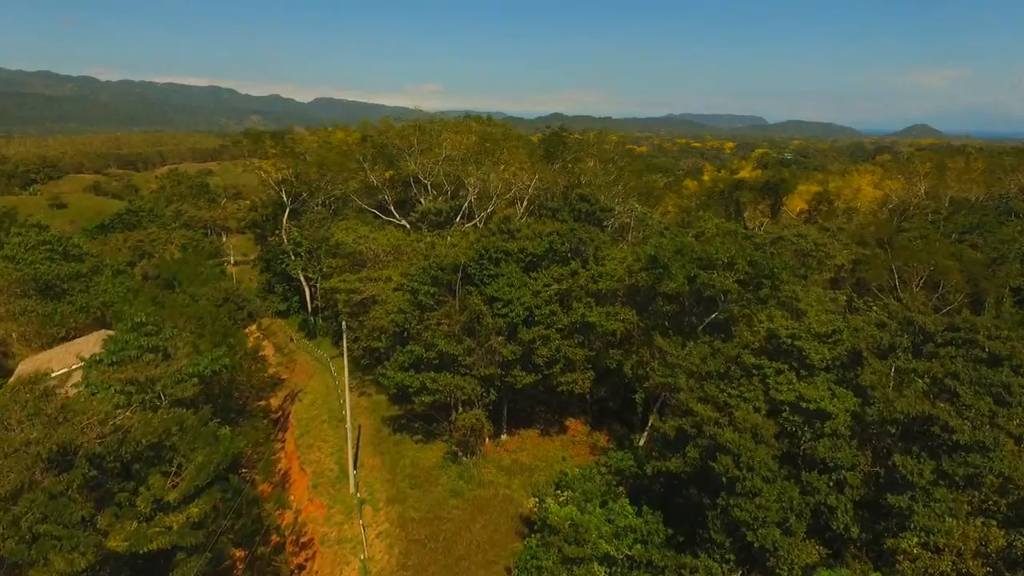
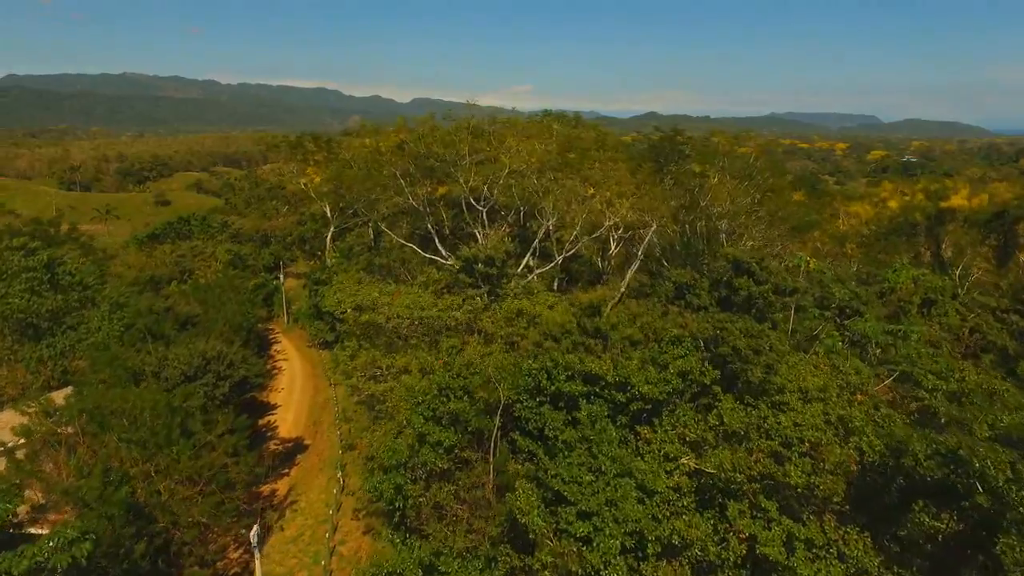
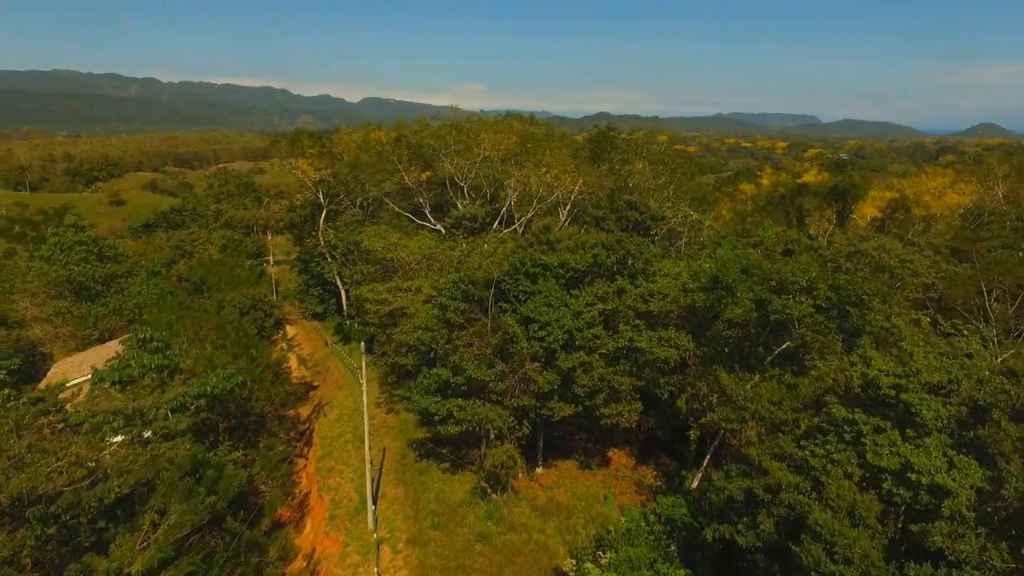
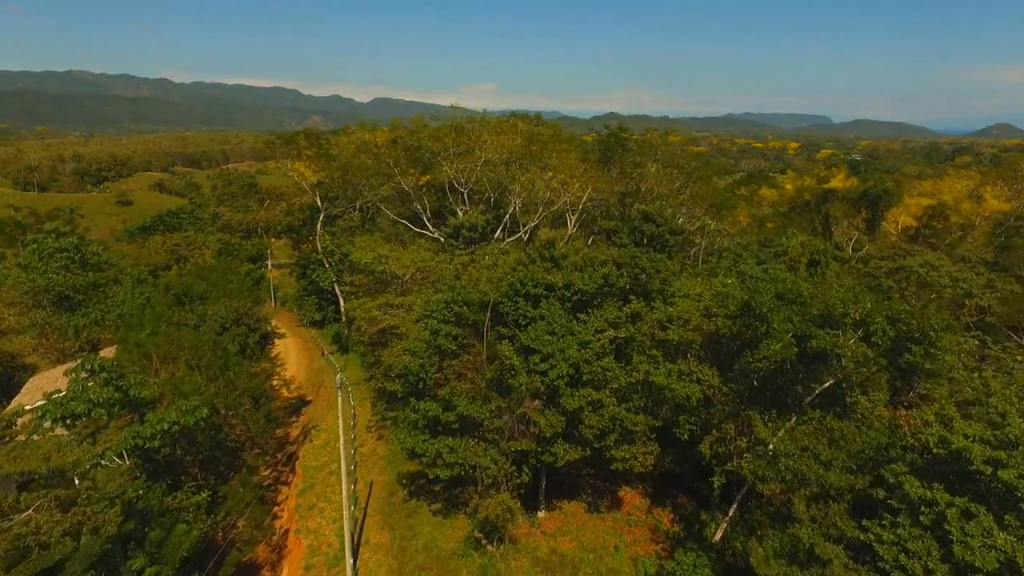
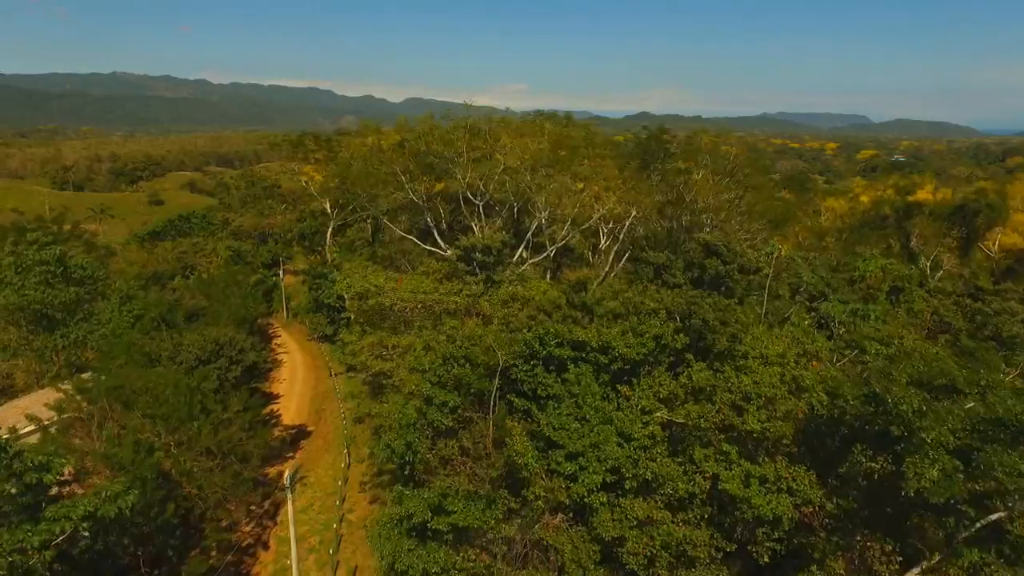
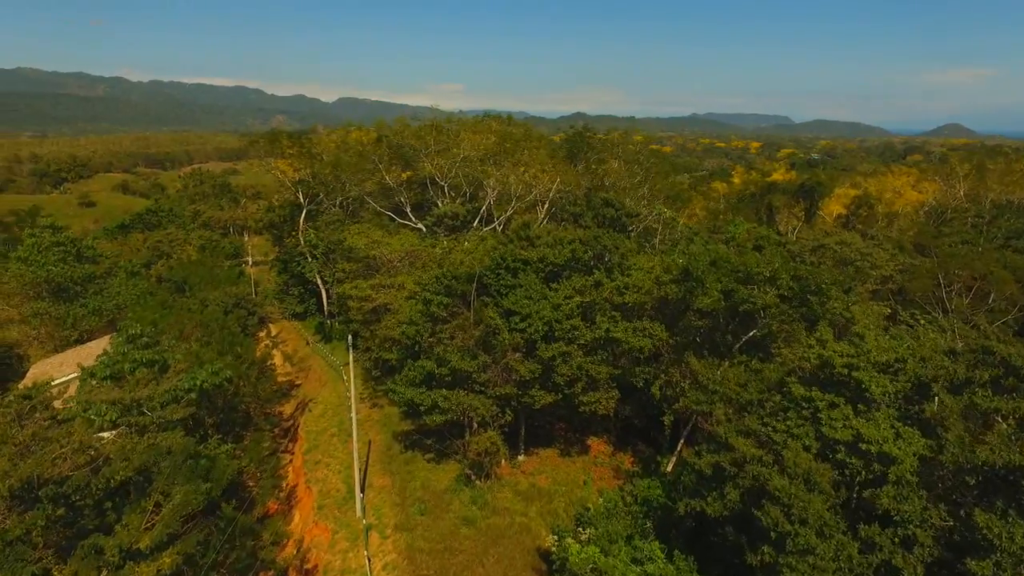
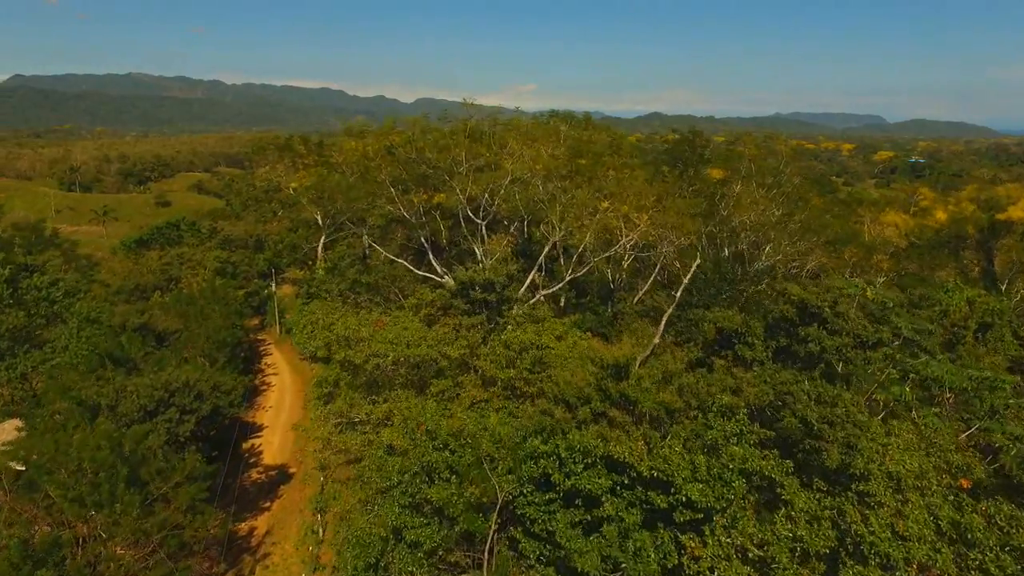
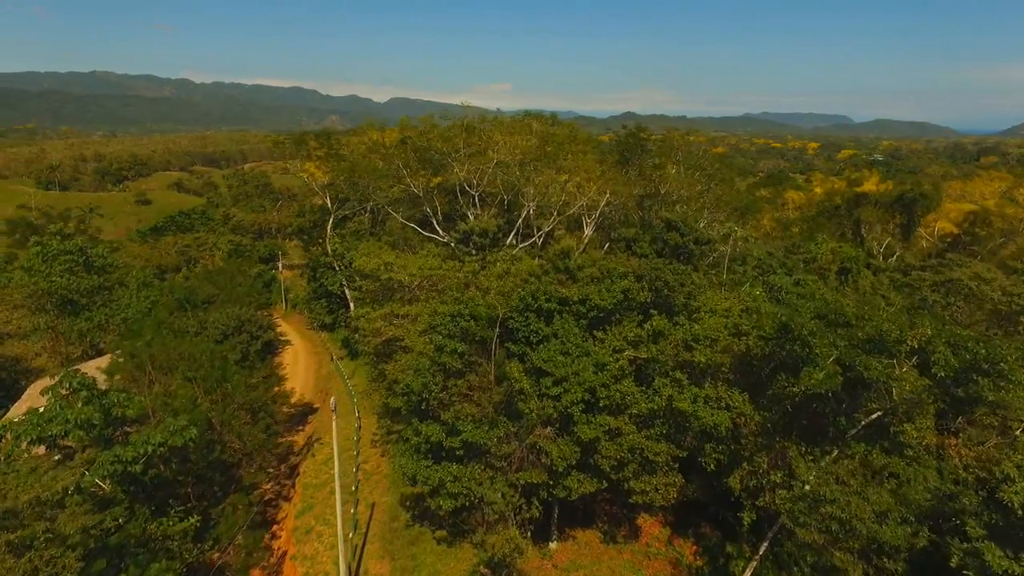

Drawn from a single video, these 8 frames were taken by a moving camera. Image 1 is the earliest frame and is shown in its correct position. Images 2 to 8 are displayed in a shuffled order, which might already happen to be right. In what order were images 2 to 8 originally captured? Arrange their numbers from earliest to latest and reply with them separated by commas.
6, 3, 4, 8, 5, 2, 7
